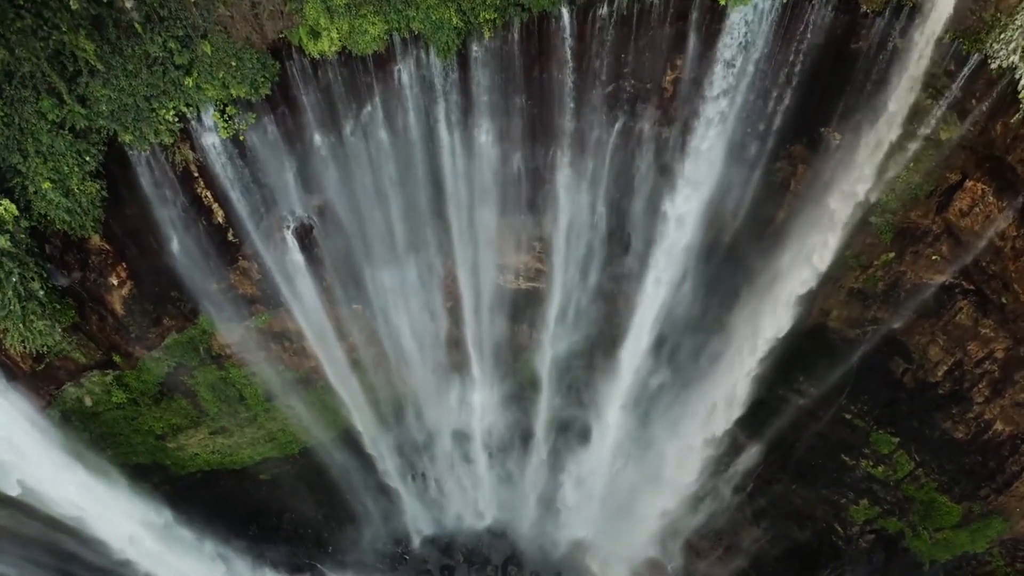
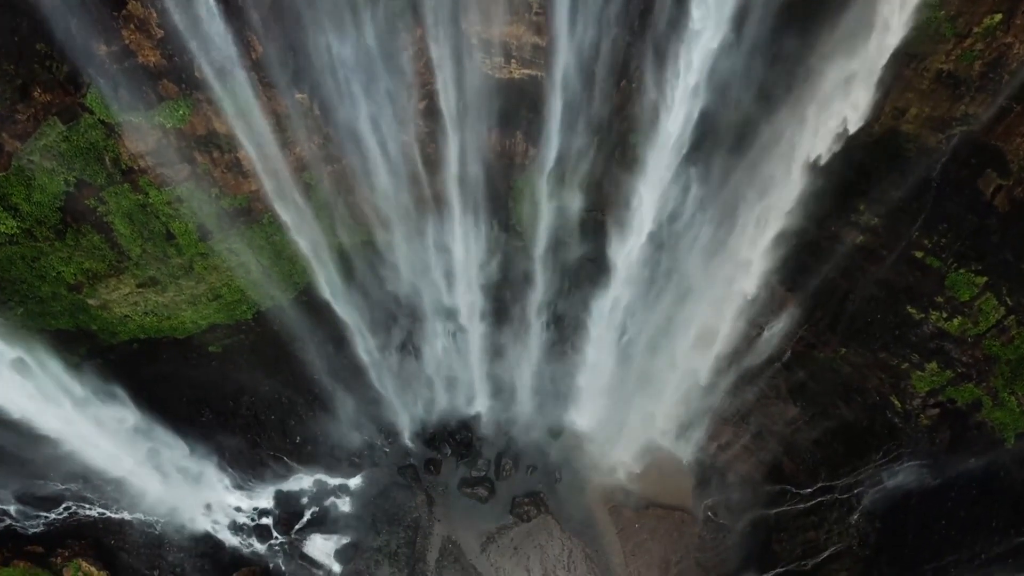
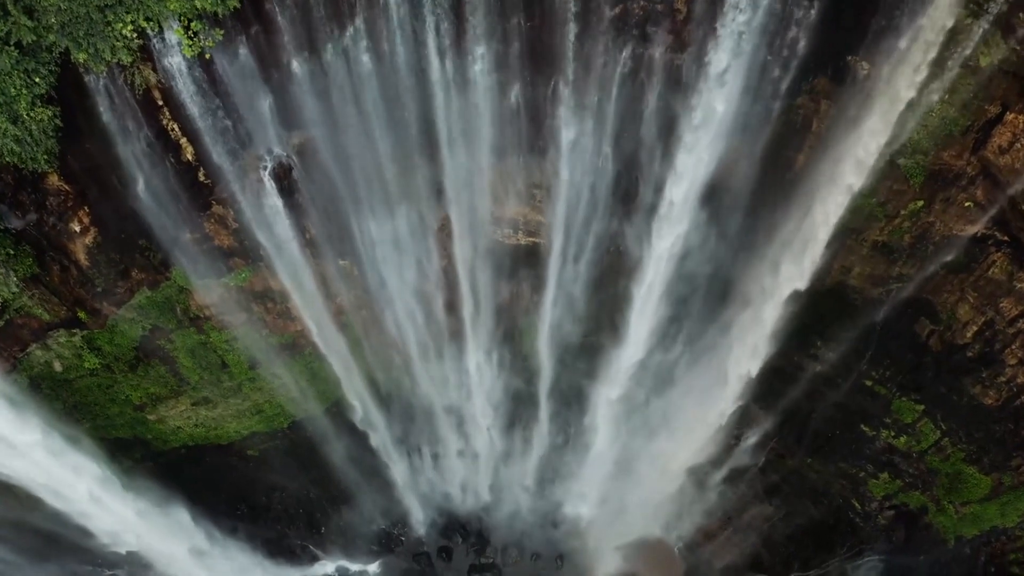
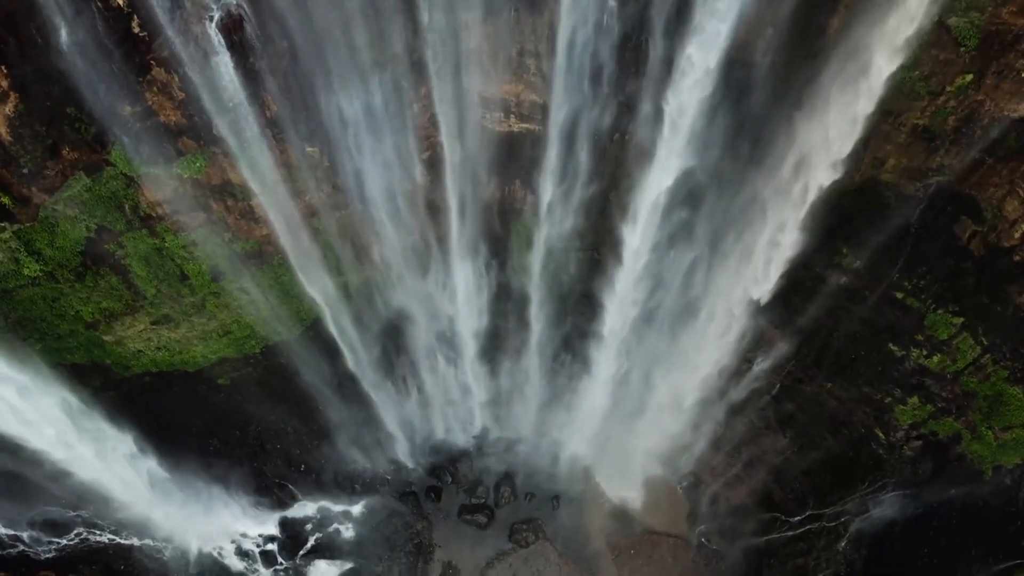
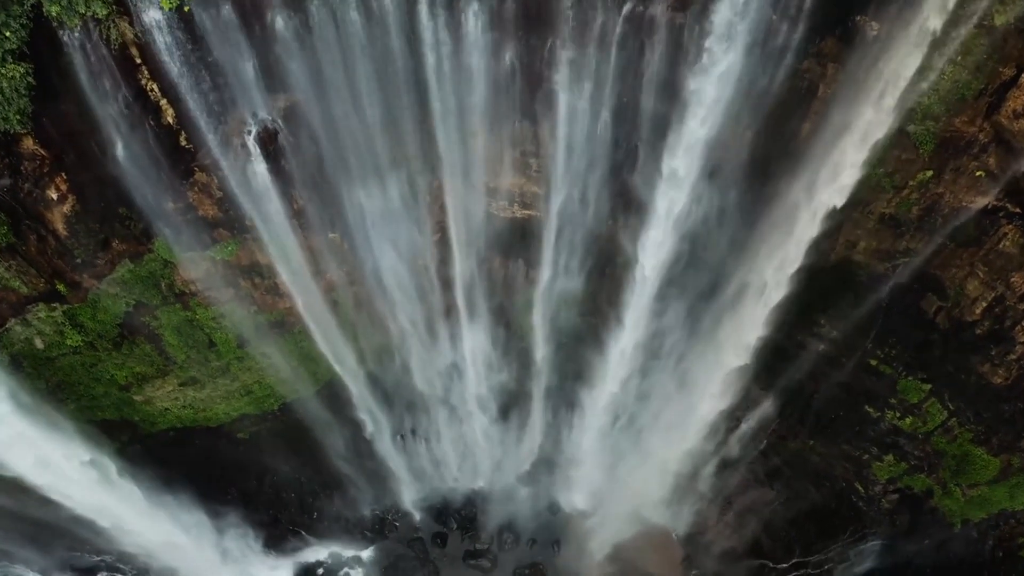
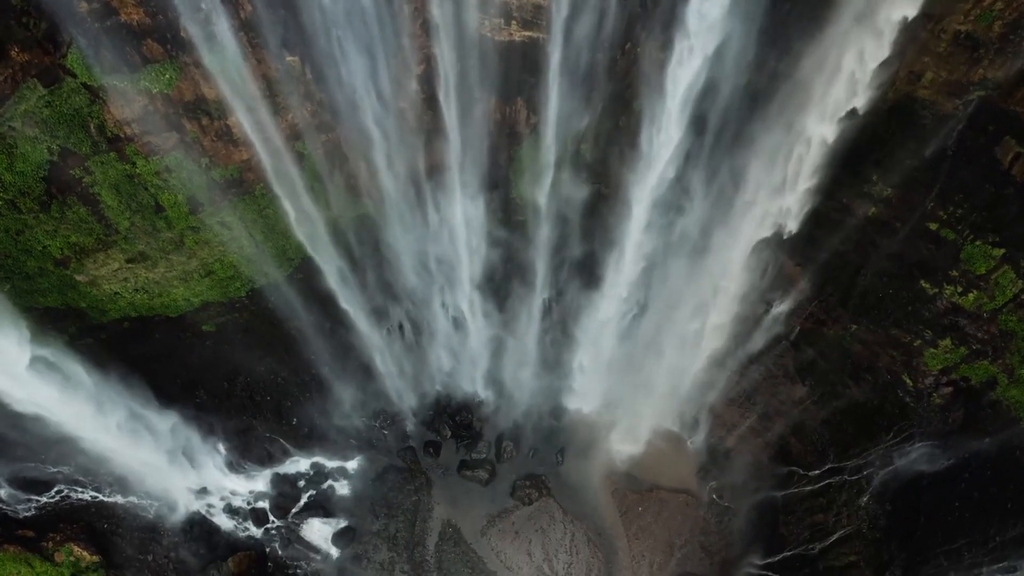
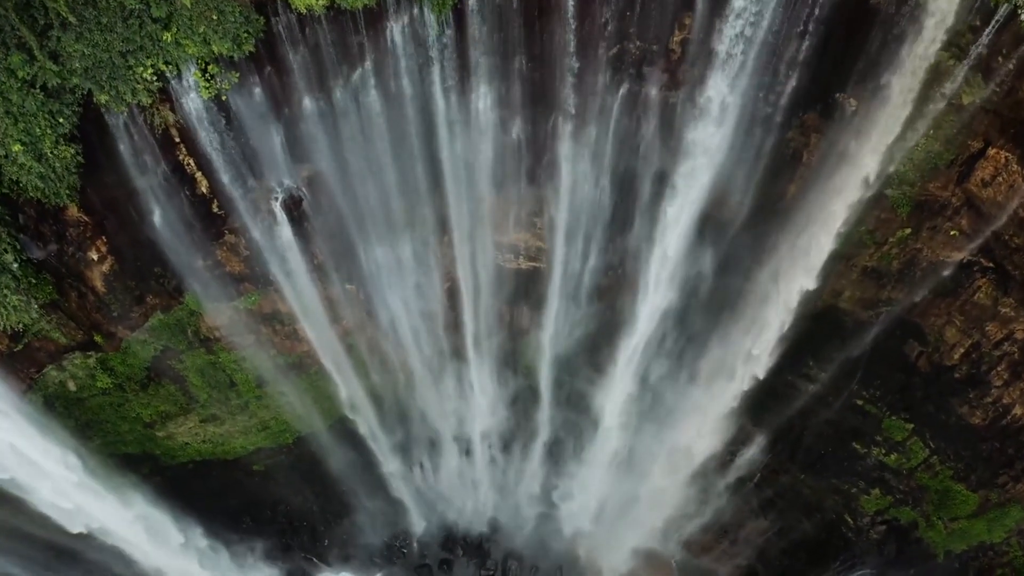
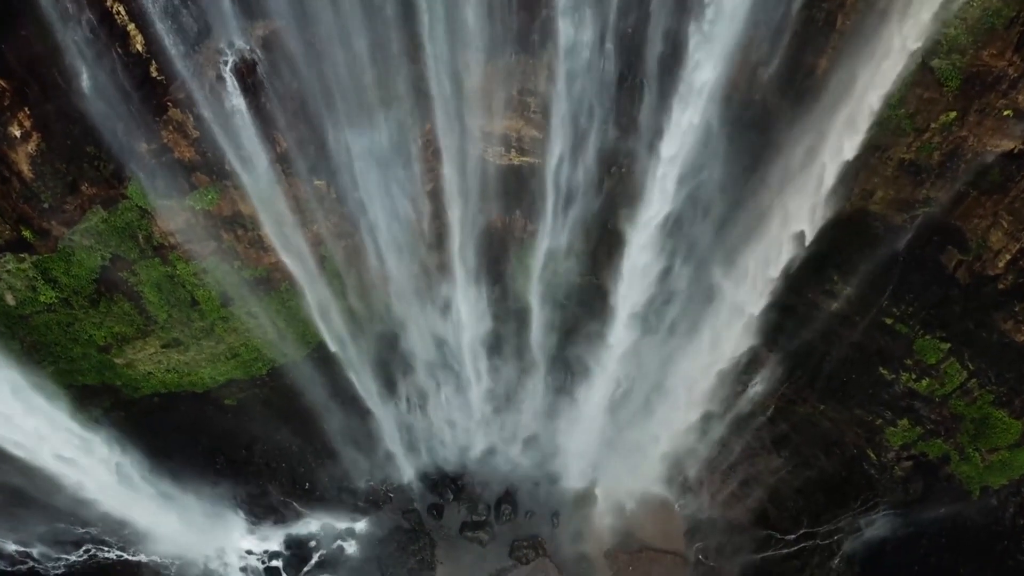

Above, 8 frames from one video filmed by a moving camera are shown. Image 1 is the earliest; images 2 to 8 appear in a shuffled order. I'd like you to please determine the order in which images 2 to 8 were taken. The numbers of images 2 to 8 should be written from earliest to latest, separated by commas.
7, 3, 5, 8, 4, 2, 6
